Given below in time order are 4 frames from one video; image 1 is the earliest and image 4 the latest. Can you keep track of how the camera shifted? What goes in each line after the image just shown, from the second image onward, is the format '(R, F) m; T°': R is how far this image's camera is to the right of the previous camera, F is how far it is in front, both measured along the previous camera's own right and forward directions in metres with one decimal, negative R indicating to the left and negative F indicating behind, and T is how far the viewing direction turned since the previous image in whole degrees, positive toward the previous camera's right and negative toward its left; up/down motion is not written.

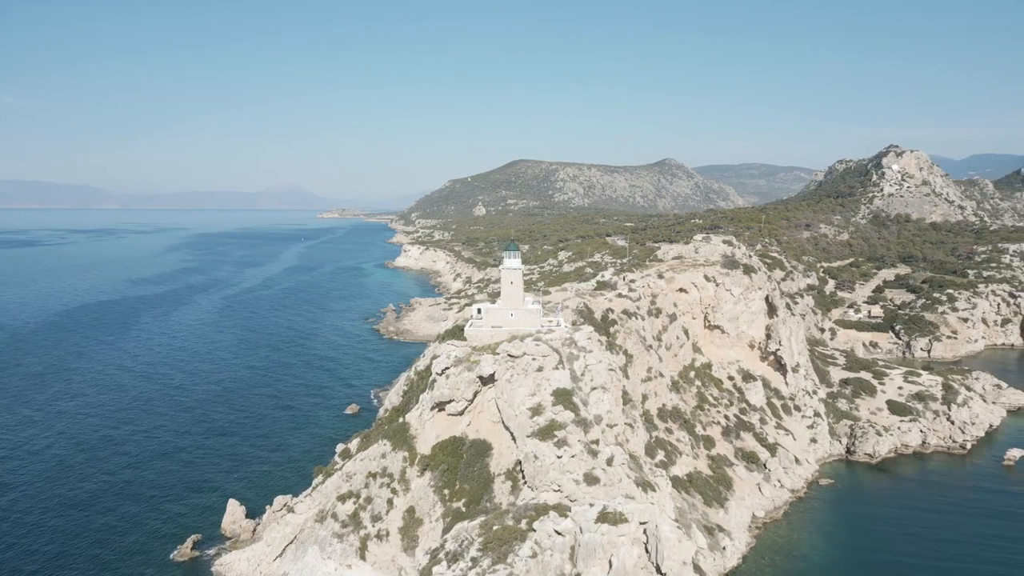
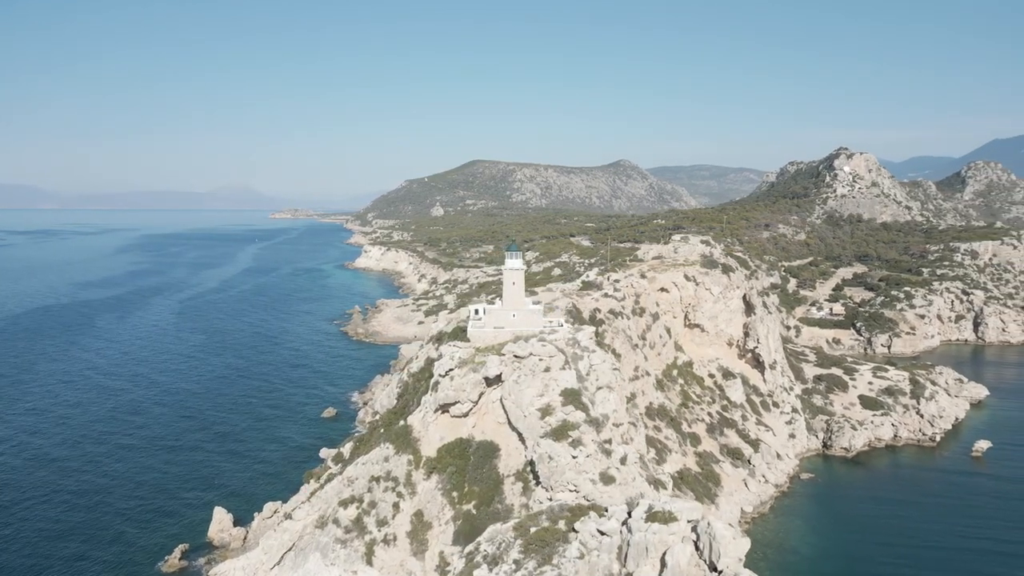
(-1.2, +0.1) m; +3°
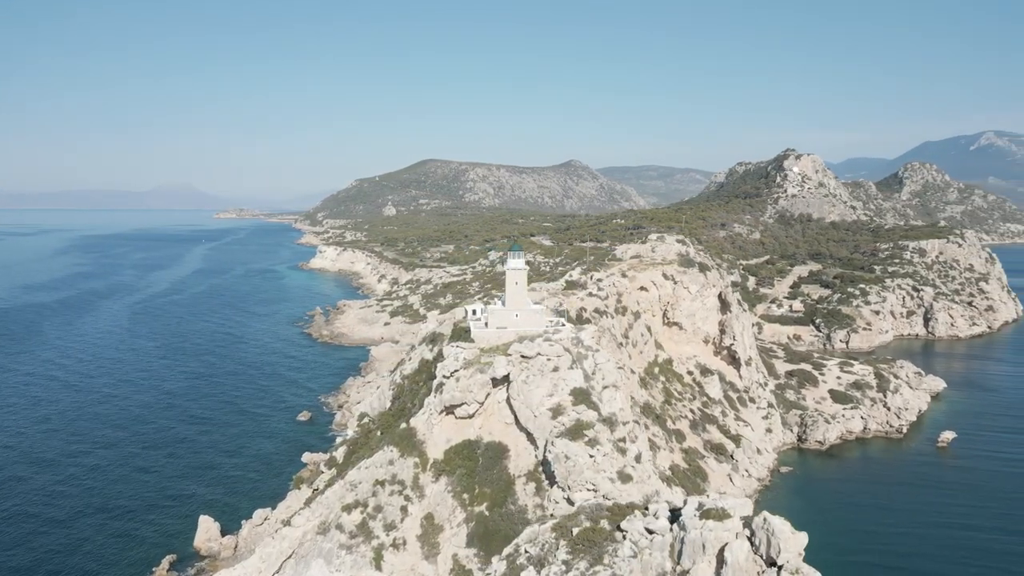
(-1.4, +0.1) m; +3°
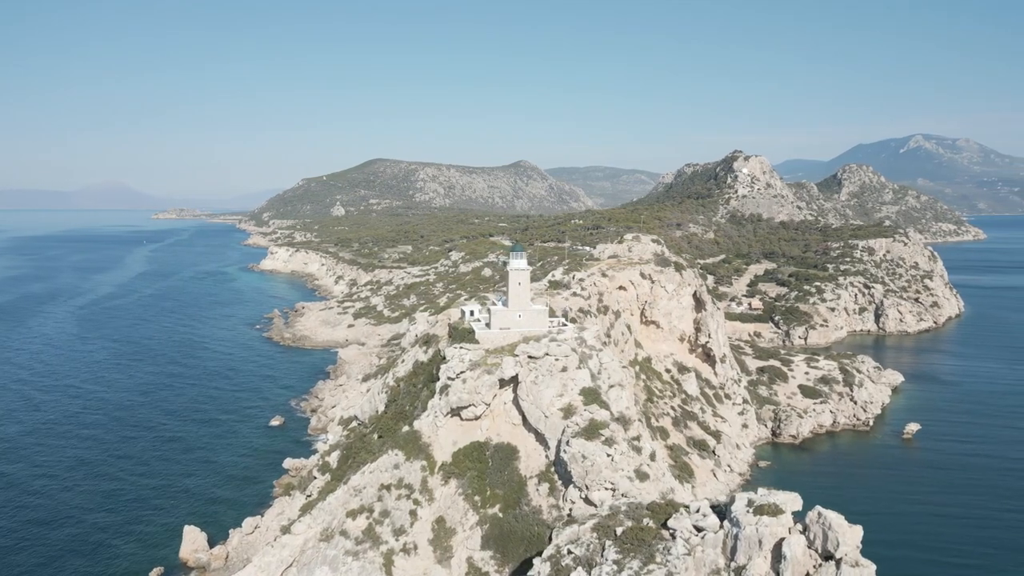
(-1.4, +0.1) m; +3°
